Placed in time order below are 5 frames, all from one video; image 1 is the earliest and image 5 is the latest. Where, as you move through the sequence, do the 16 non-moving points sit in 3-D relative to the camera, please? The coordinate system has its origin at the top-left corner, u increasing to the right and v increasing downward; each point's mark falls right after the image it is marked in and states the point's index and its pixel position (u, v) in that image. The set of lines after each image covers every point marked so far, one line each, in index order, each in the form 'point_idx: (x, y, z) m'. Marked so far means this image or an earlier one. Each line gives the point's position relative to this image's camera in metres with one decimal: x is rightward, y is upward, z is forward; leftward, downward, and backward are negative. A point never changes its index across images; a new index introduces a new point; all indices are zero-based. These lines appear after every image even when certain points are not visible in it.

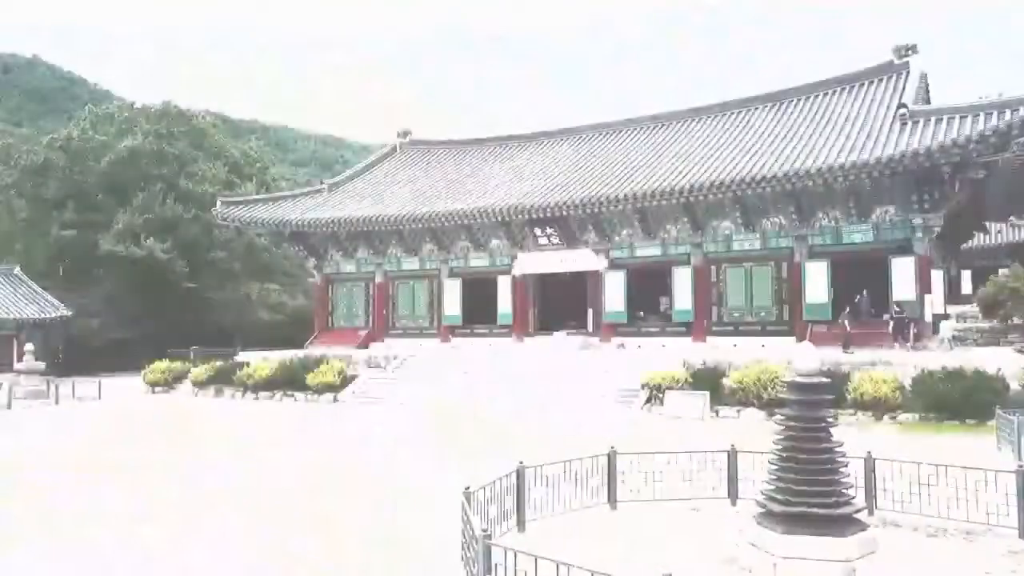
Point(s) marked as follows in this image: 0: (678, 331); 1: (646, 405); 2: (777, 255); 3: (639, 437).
0: (+4.0, -1.0, +19.7) m
1: (+2.5, -2.2, +15.4) m
2: (+5.9, +0.7, +18.5) m
3: (+1.9, -2.2, +12.3) m
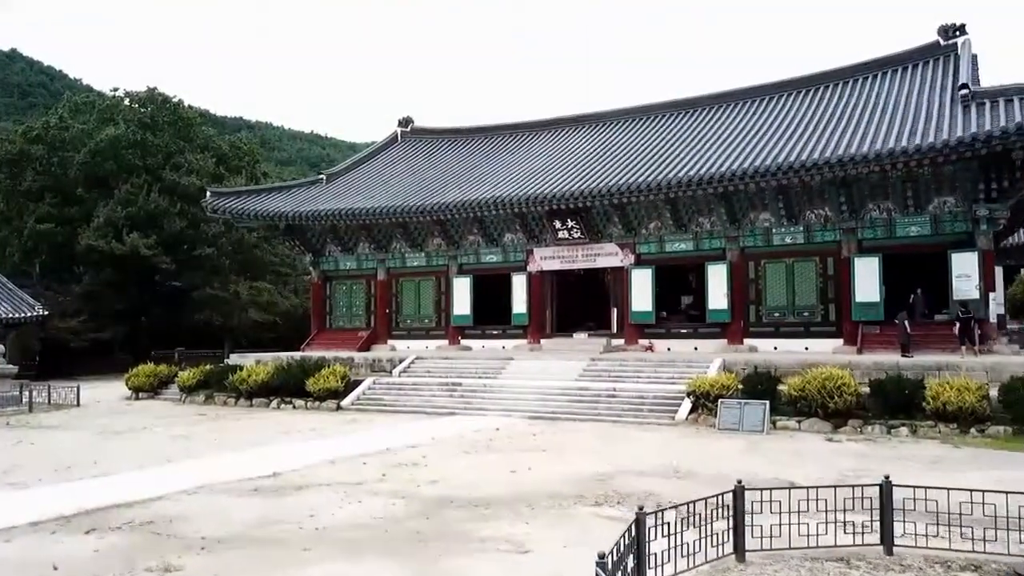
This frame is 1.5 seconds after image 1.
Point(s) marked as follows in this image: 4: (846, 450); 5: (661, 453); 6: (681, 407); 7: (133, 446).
0: (+4.4, -1.0, +18.2) m
1: (+3.0, -2.1, +13.8) m
2: (+6.3, +0.8, +17.0) m
3: (+2.4, -2.2, +10.8) m
4: (+4.4, -2.1, +10.9) m
5: (+2.0, -2.2, +11.0) m
6: (+2.9, -2.0, +14.1) m
7: (-5.6, -2.3, +12.3) m
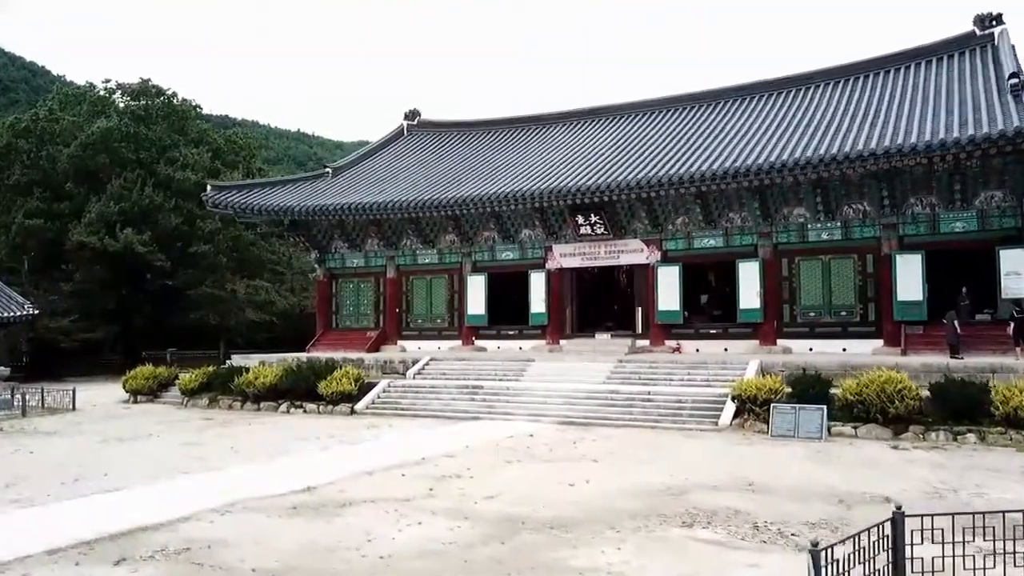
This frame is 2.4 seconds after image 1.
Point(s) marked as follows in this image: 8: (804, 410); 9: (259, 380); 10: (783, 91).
0: (+4.9, -1.0, +17.4) m
1: (+3.5, -2.1, +13.0) m
2: (+6.8, +0.8, +16.3) m
3: (+3.0, -2.1, +10.0) m
4: (+5.0, -2.1, +10.2) m
5: (+2.6, -2.1, +10.2) m
6: (+3.4, -1.9, +13.3) m
7: (-5.0, -2.3, +11.4) m
8: (+4.1, -1.7, +11.6) m
9: (-5.3, -1.9, +17.3) m
10: (+6.5, +4.7, +19.9) m
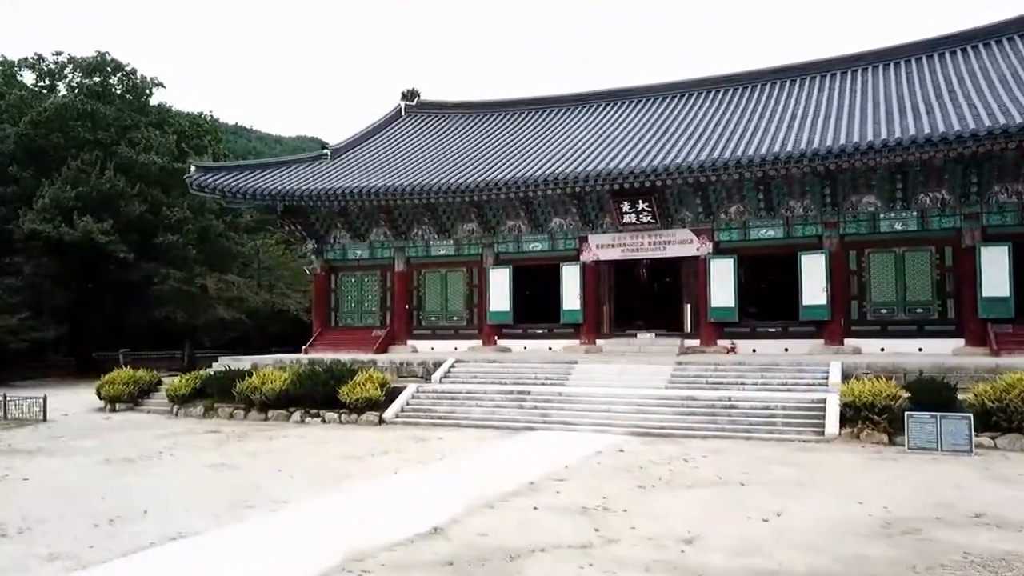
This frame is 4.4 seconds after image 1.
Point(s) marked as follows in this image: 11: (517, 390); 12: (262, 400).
0: (+5.6, -0.9, +16.0) m
1: (+4.6, -2.0, +11.5) m
2: (+7.7, +0.9, +15.0) m
3: (+4.4, -2.0, +8.4) m
4: (+6.3, -2.0, +8.8) m
5: (+3.9, -2.0, +8.6) m
6: (+4.5, -1.8, +11.8) m
7: (-3.8, -2.1, +9.2) m
8: (+5.4, -1.6, +10.2) m
9: (-4.4, -1.8, +15.1) m
10: (+7.1, +4.8, +18.6) m
11: (+0.1, -1.8, +14.8) m
12: (-4.6, -2.0, +15.1) m
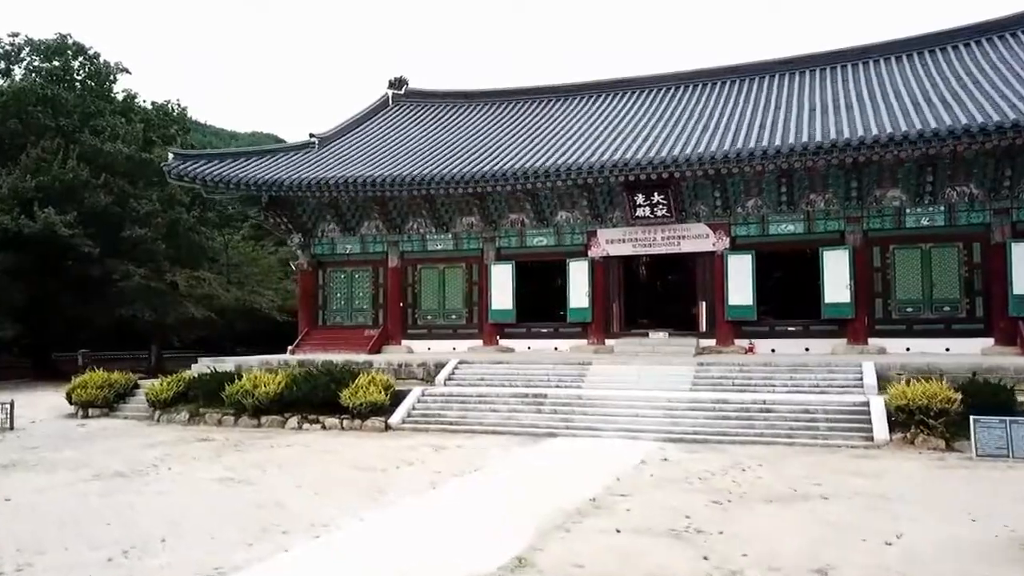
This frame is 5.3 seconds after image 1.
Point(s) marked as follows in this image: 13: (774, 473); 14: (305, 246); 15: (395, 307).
0: (+5.8, -0.8, +15.4) m
1: (+5.0, -1.9, +10.8) m
2: (+7.9, +0.9, +14.5) m
3: (+4.9, -2.0, +7.7) m
4: (+6.9, -2.0, +8.2) m
5: (+4.5, -2.0, +7.9) m
6: (+4.9, -1.8, +11.1) m
7: (-3.2, -2.1, +8.1) m
8: (+5.8, -1.6, +9.5) m
9: (-4.2, -1.7, +13.9) m
10: (+7.1, +4.8, +18.0) m
11: (+0.3, -1.8, +13.8) m
12: (-4.3, -2.0, +14.0) m
13: (+2.9, -2.0, +9.2) m
14: (-4.7, +0.9, +18.9) m
15: (-2.6, -0.4, +18.1) m
